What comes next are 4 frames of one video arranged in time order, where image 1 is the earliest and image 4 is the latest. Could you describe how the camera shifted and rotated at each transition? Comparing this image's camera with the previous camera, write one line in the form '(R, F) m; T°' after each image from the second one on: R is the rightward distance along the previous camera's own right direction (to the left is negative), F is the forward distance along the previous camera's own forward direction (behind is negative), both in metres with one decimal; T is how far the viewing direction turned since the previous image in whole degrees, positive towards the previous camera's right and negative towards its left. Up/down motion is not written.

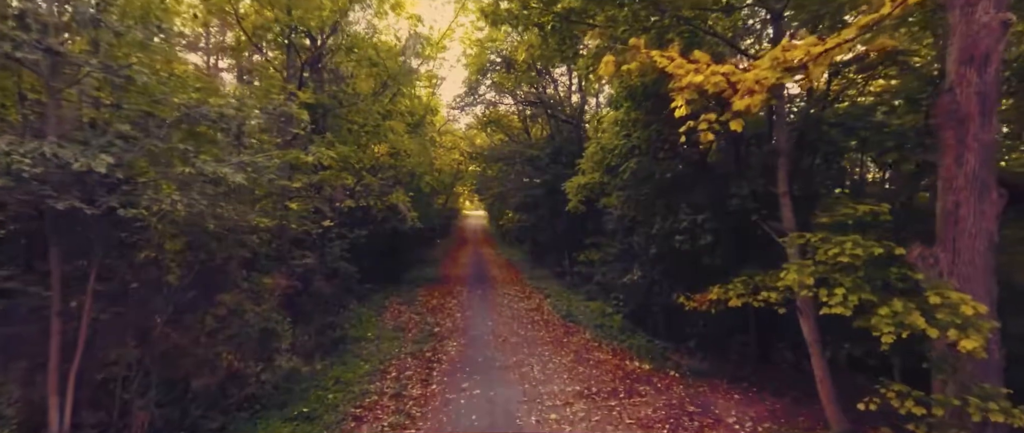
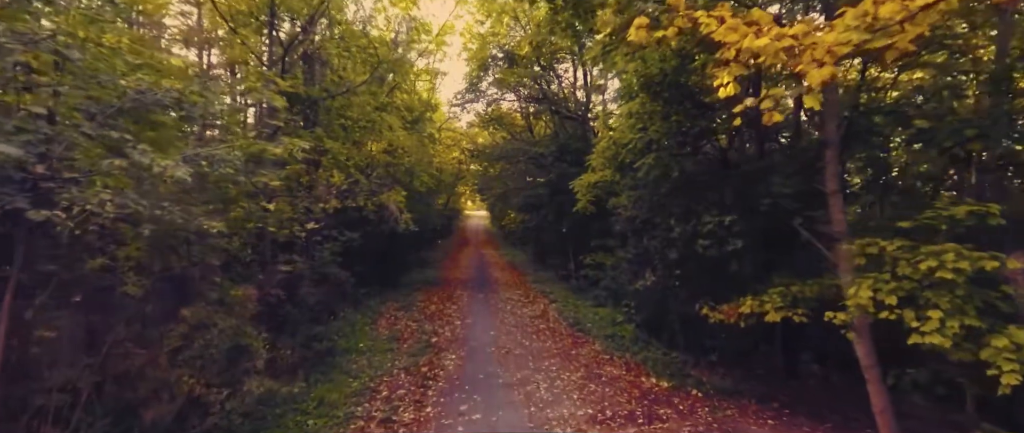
(0.0, +1.0) m; 0°
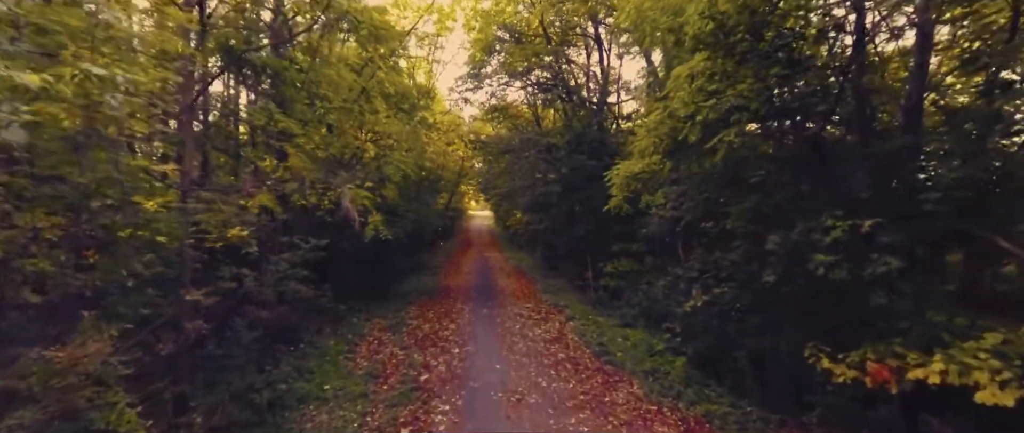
(-0.2, +2.9) m; -1°
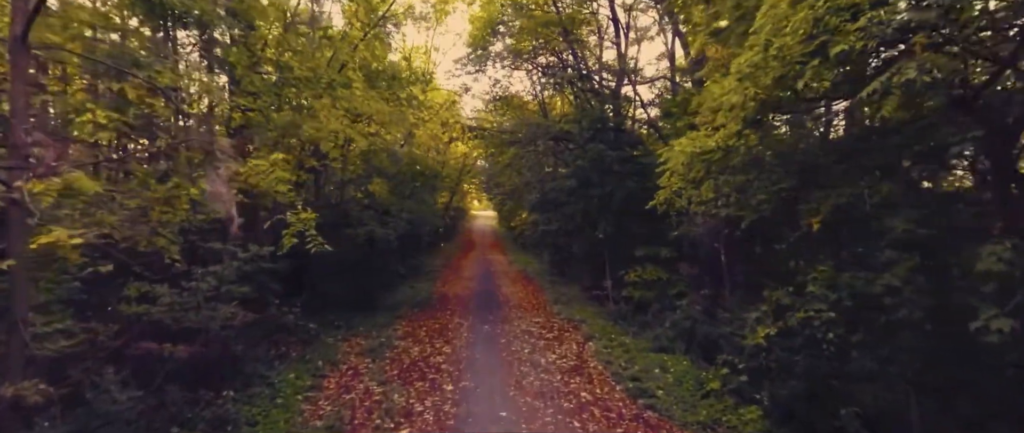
(-0.1, +2.6) m; 0°
